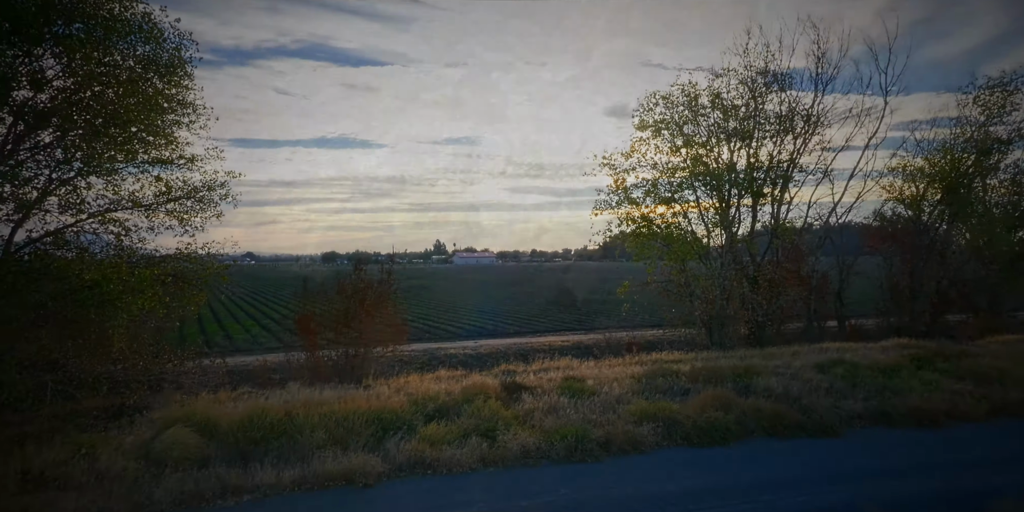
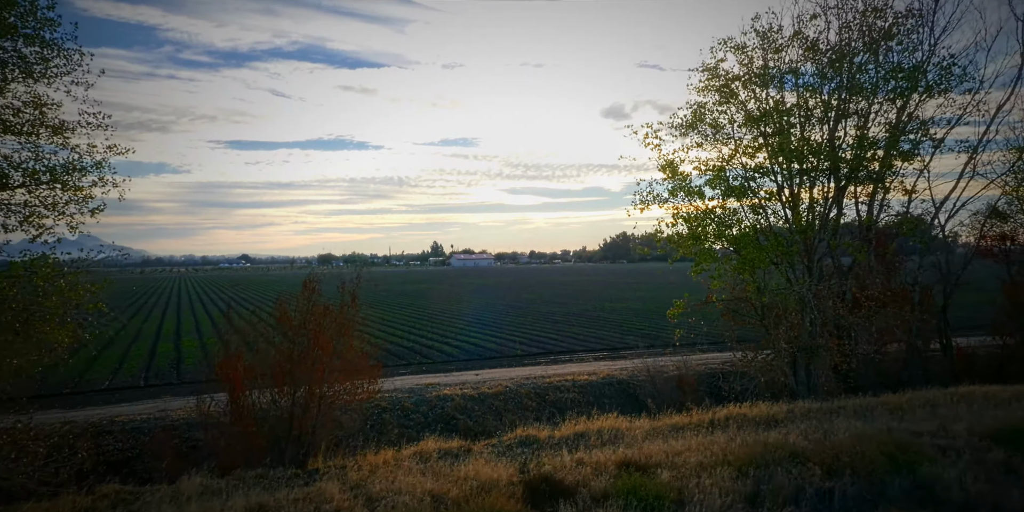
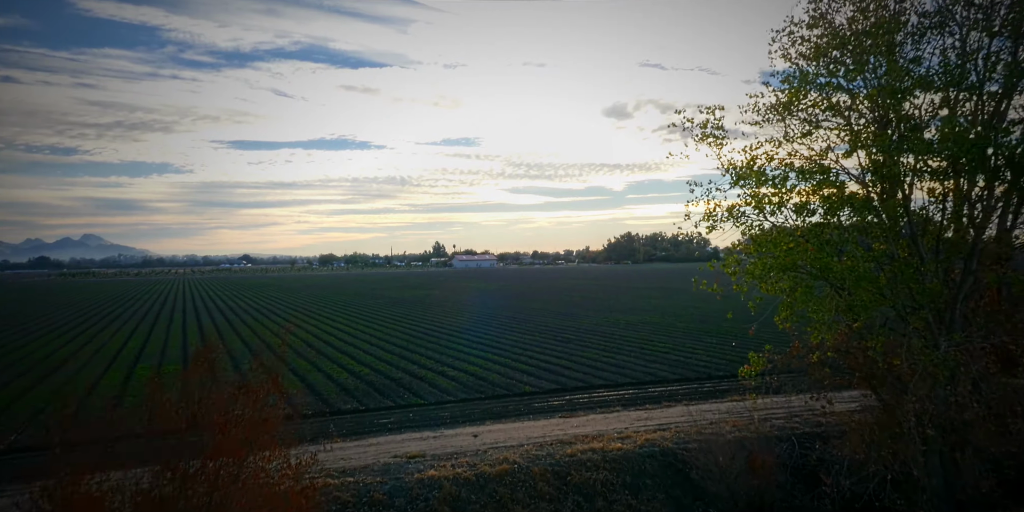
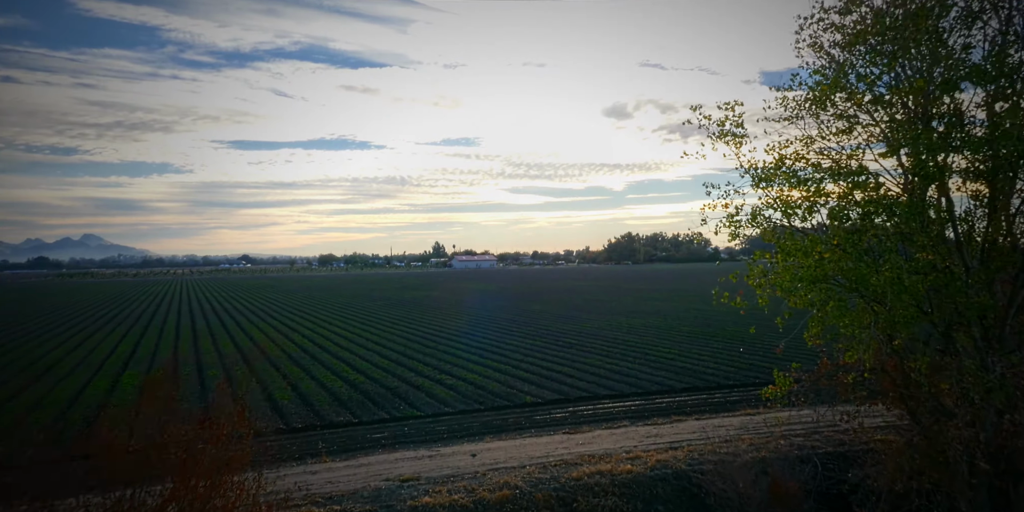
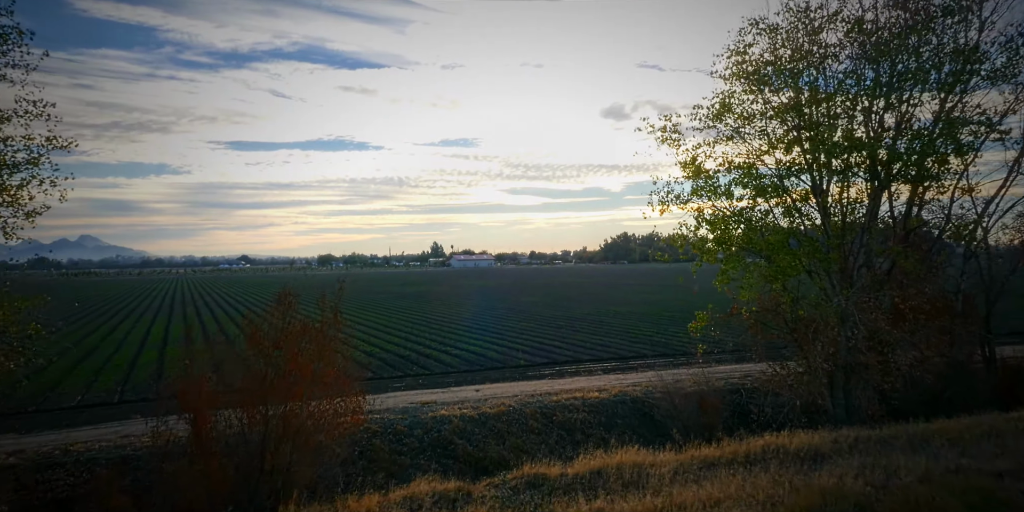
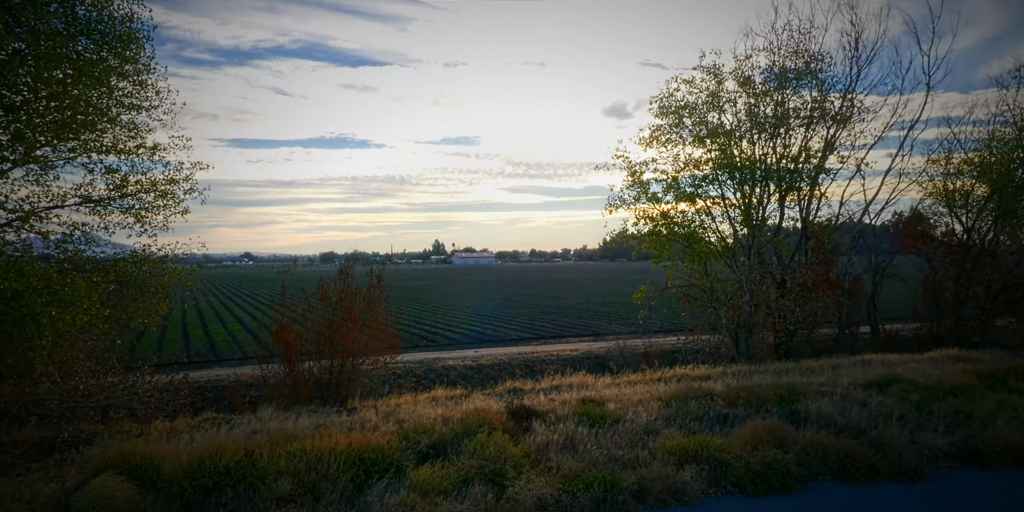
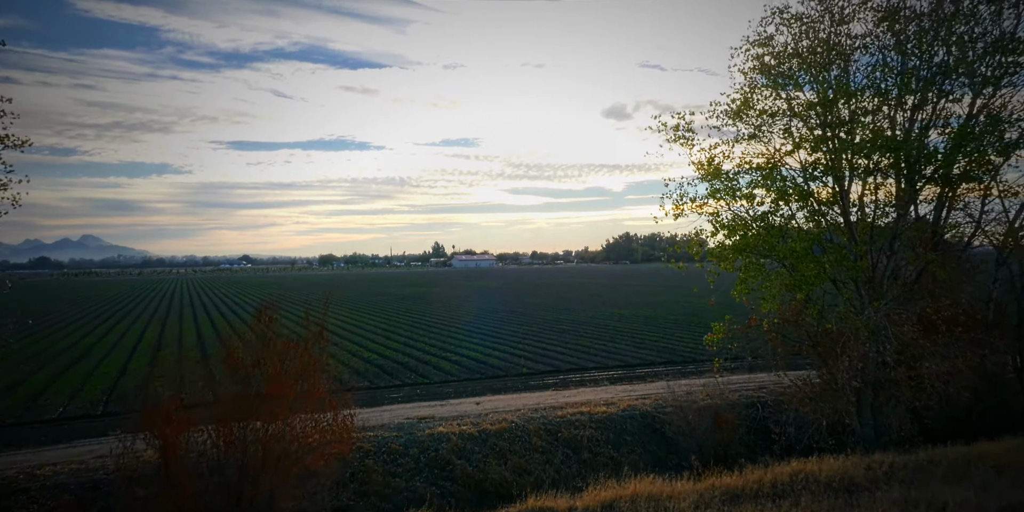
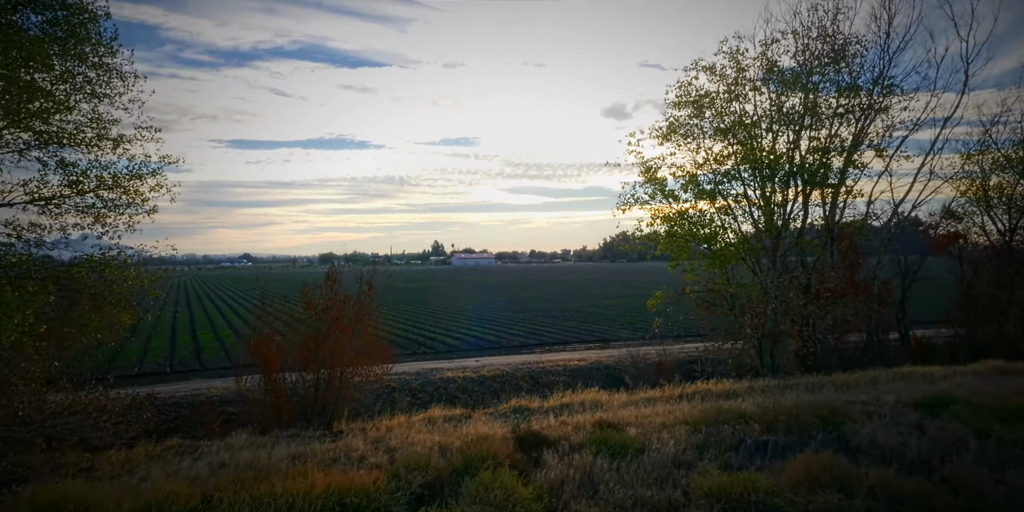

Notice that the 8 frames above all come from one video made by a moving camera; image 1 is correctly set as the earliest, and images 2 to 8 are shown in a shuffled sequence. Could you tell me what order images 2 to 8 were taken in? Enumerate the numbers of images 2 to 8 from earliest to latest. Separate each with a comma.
6, 8, 2, 5, 7, 3, 4
